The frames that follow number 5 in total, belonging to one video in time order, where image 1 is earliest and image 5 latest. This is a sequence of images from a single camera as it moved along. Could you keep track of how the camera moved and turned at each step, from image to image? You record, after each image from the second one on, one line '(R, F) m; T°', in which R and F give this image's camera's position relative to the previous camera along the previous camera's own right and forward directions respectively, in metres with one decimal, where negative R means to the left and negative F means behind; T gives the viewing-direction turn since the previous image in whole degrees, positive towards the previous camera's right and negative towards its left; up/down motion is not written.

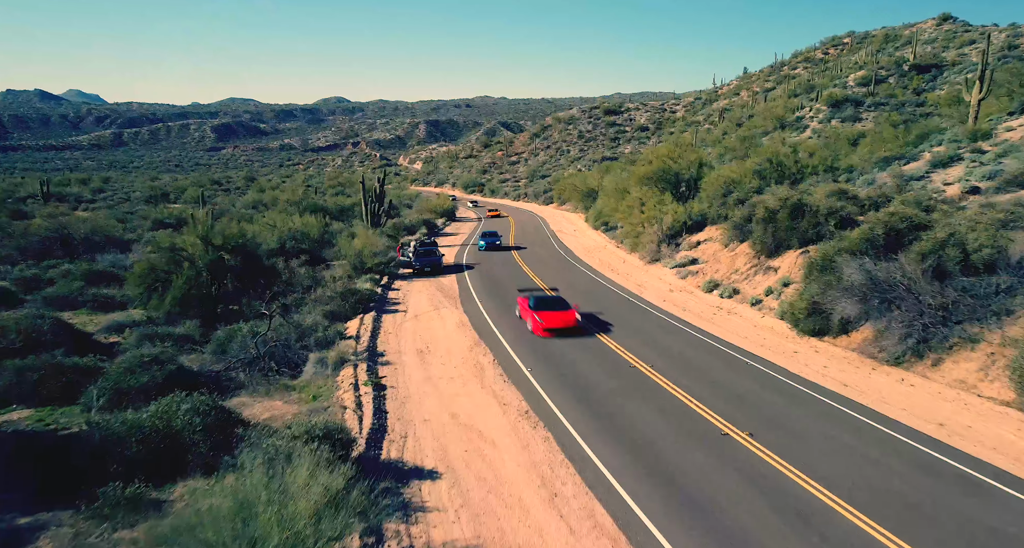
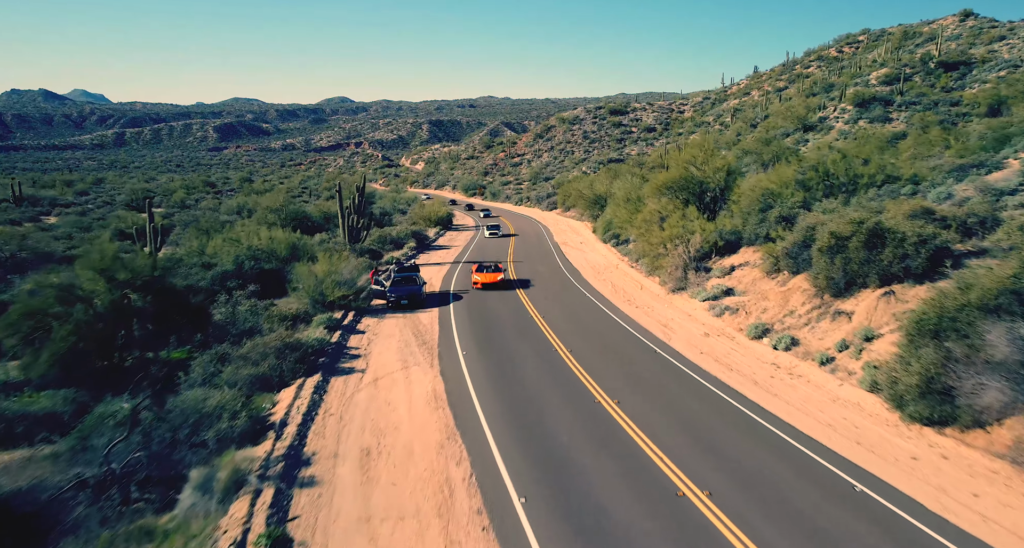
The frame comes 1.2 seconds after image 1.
(+0.3, +5.5) m; 0°
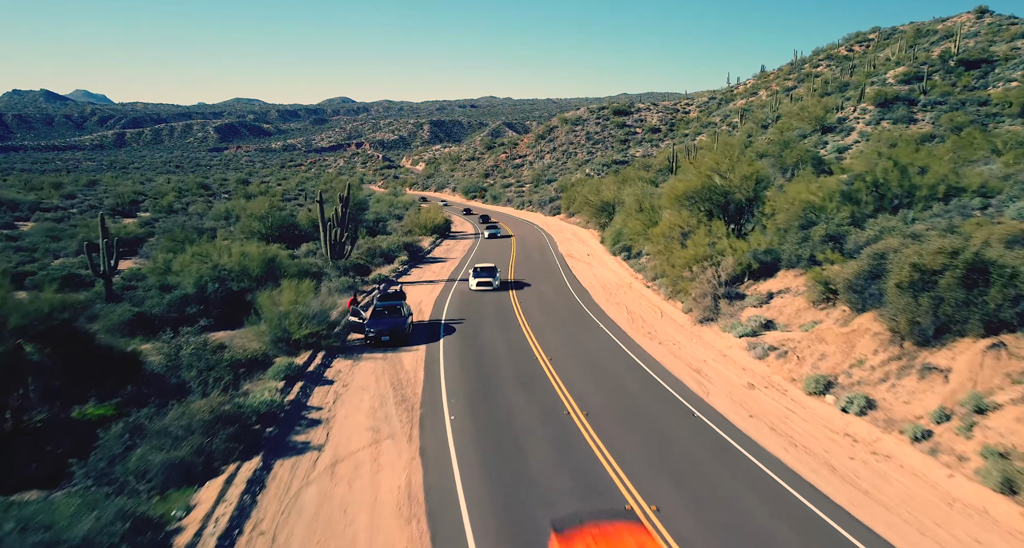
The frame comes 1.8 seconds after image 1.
(0.0, +4.0) m; 0°
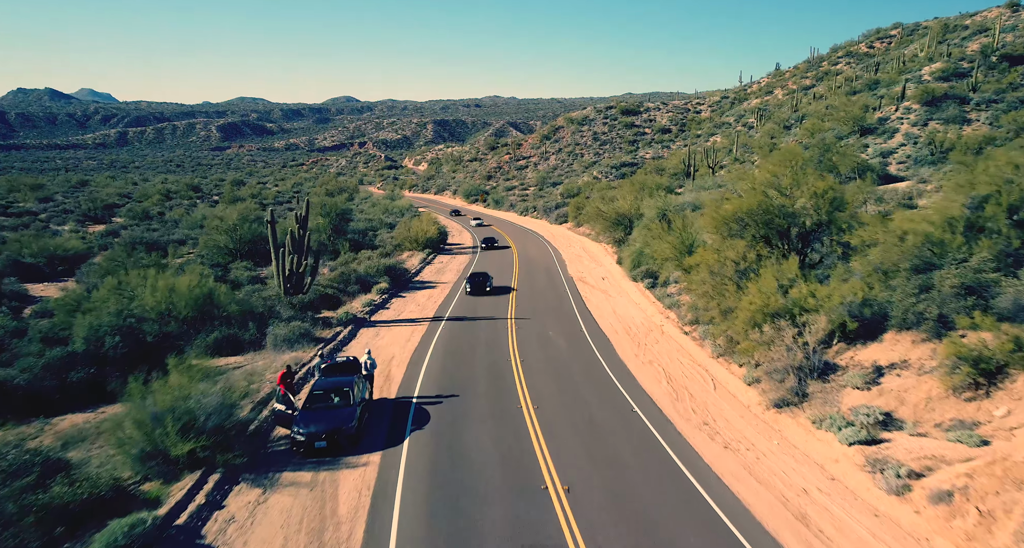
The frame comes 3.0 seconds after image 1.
(+0.1, +7.1) m; 0°
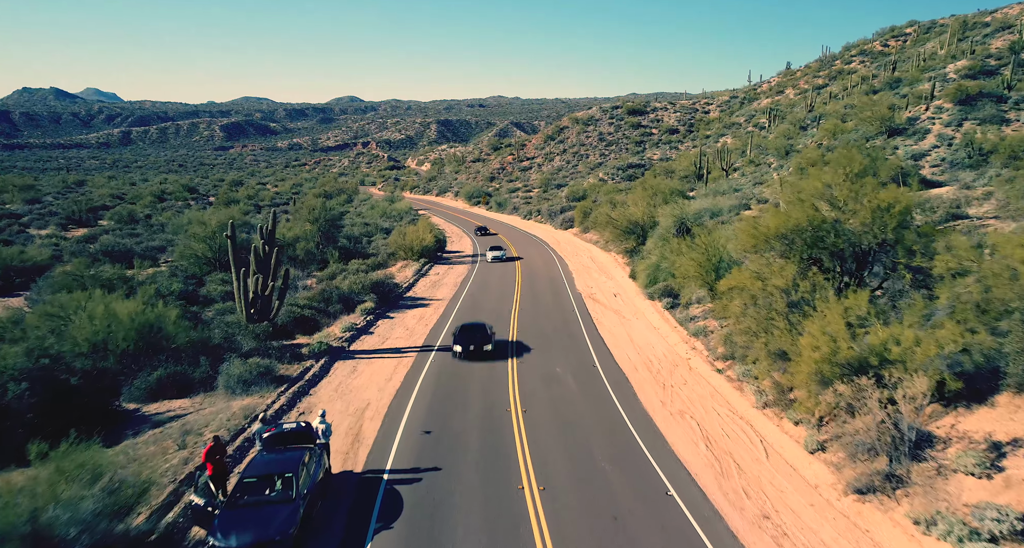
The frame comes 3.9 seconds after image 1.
(+0.1, +4.0) m; 0°
